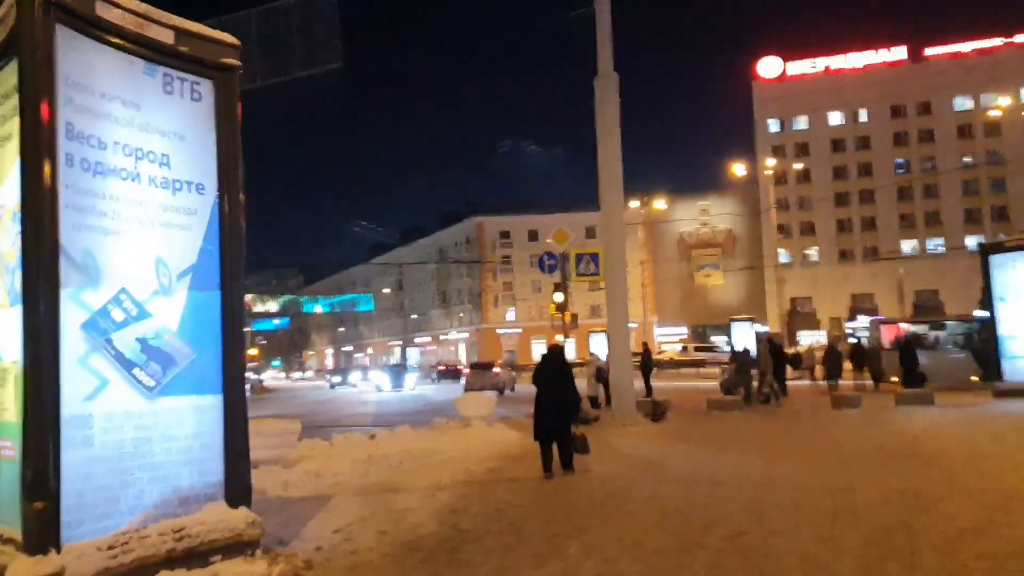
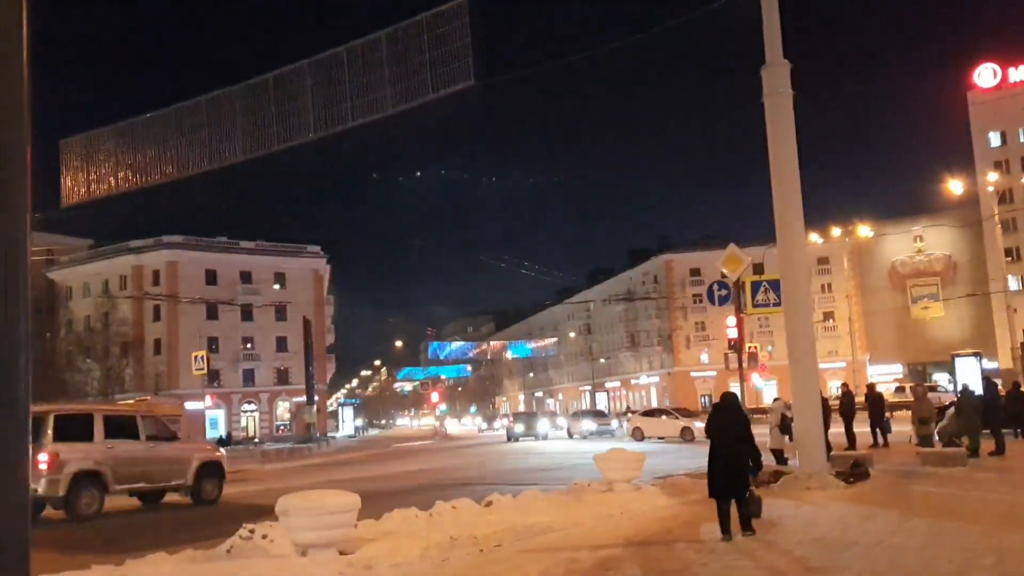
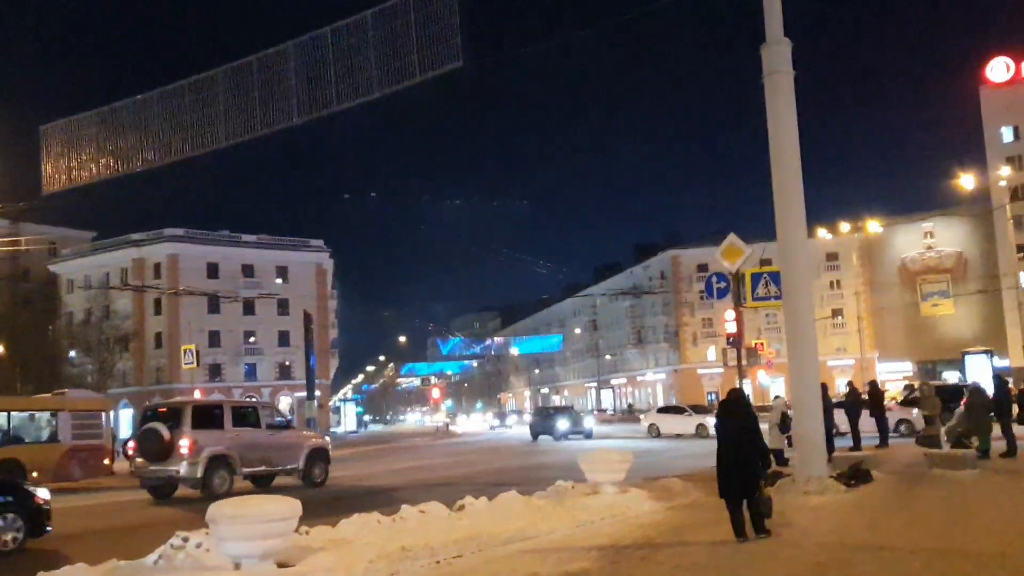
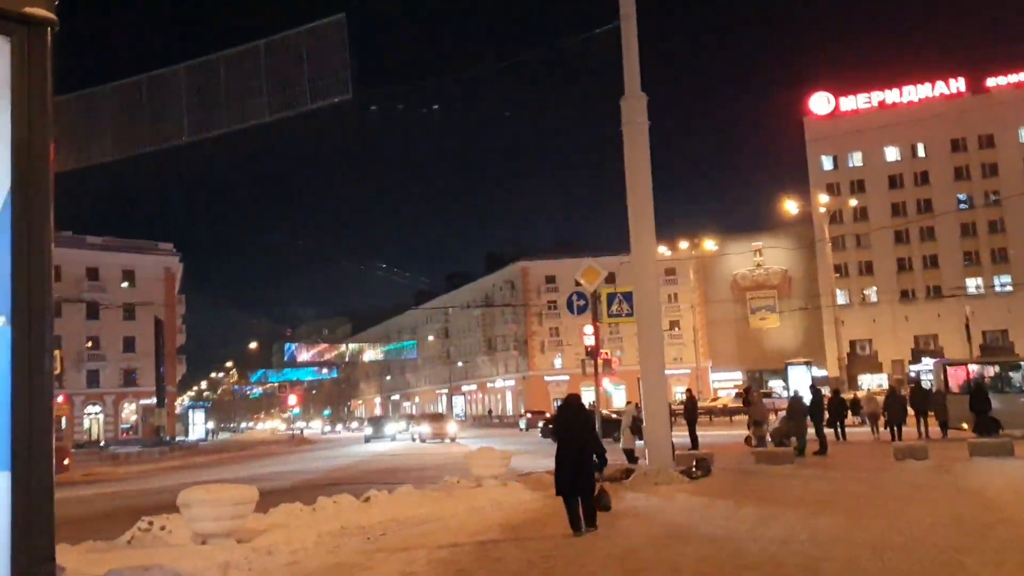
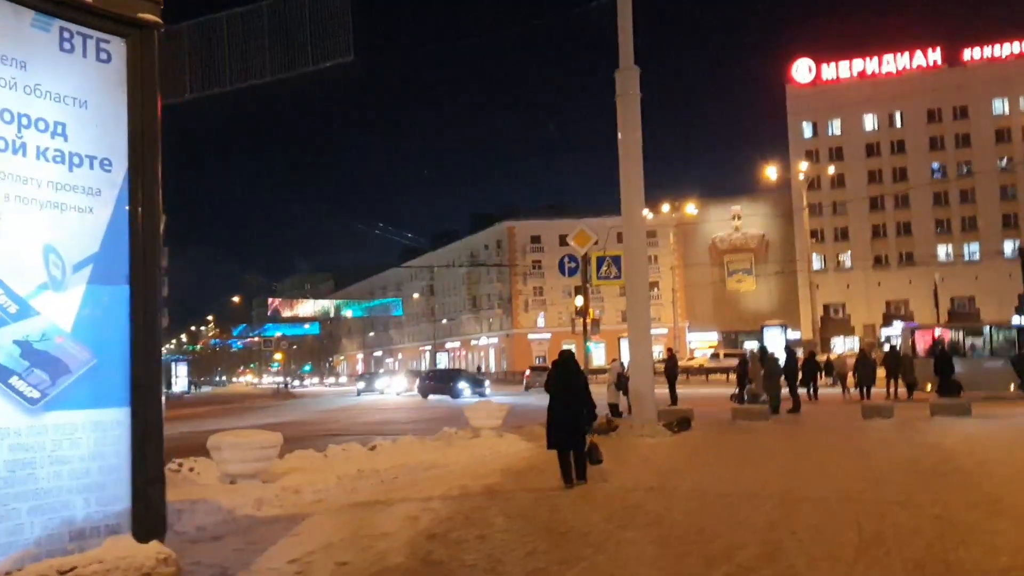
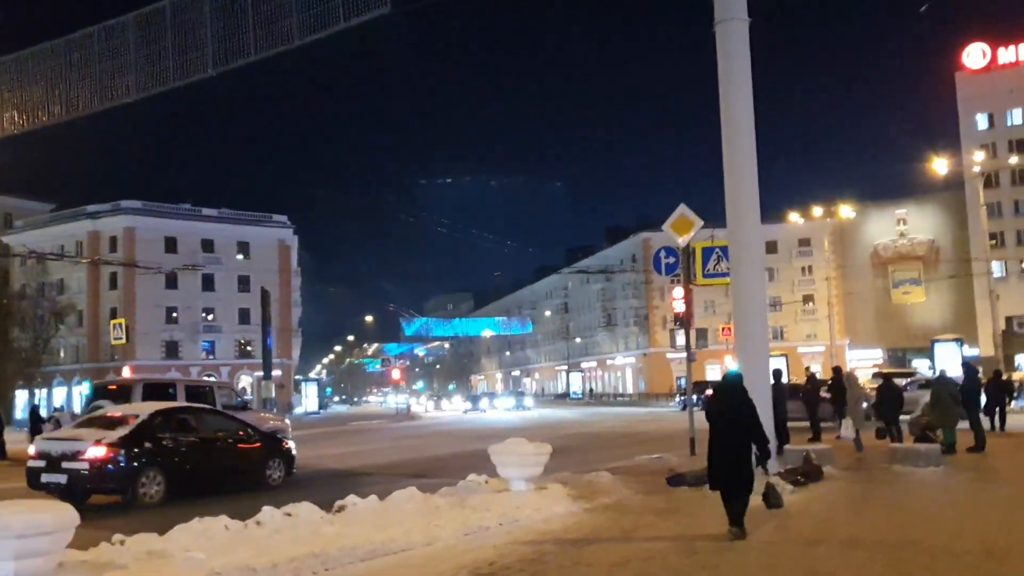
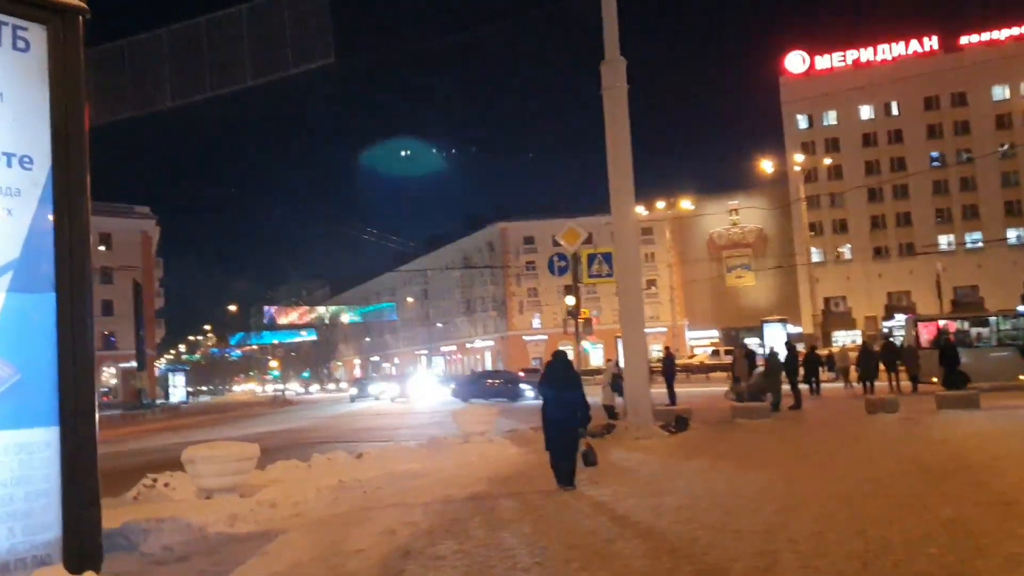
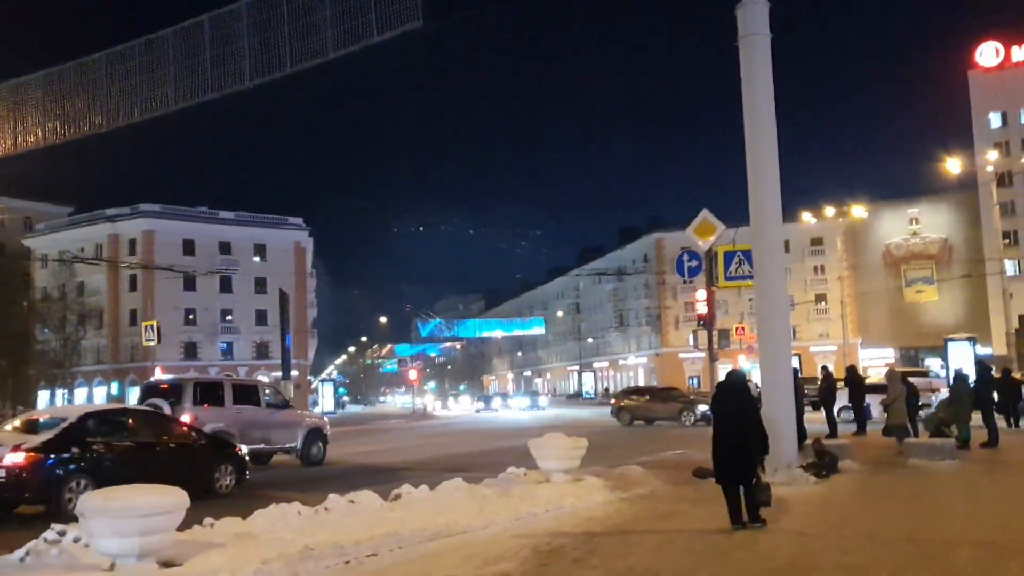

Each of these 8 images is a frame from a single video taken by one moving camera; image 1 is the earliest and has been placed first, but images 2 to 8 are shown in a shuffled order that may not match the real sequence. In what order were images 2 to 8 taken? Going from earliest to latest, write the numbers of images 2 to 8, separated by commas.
5, 7, 4, 2, 3, 8, 6
